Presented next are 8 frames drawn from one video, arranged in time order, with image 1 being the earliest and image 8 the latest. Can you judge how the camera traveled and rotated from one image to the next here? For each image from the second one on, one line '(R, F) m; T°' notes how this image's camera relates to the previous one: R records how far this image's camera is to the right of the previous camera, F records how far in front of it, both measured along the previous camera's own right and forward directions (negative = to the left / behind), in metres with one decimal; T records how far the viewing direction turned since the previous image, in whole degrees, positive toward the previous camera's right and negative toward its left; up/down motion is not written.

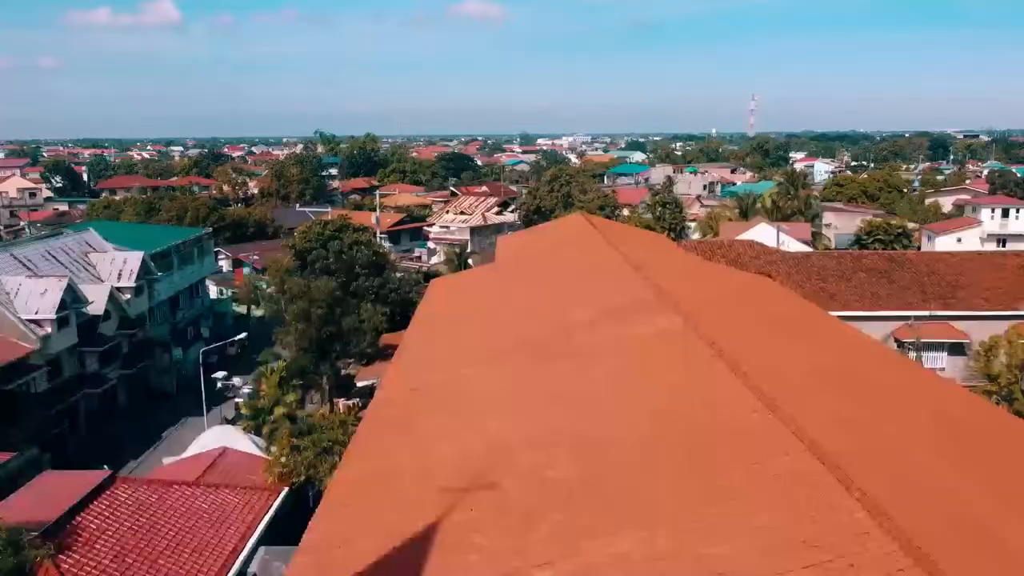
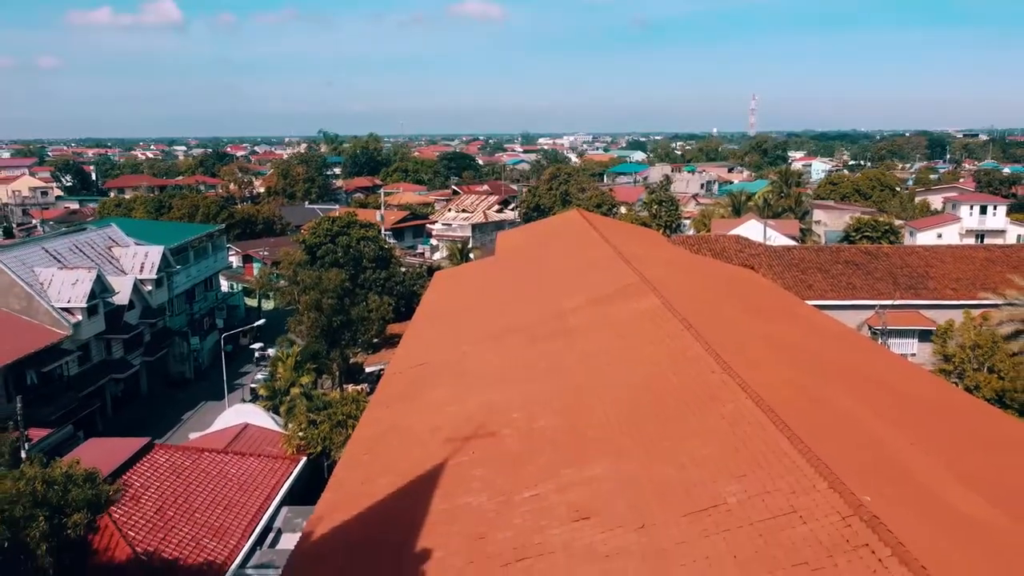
(+0.1, -1.7) m; 0°
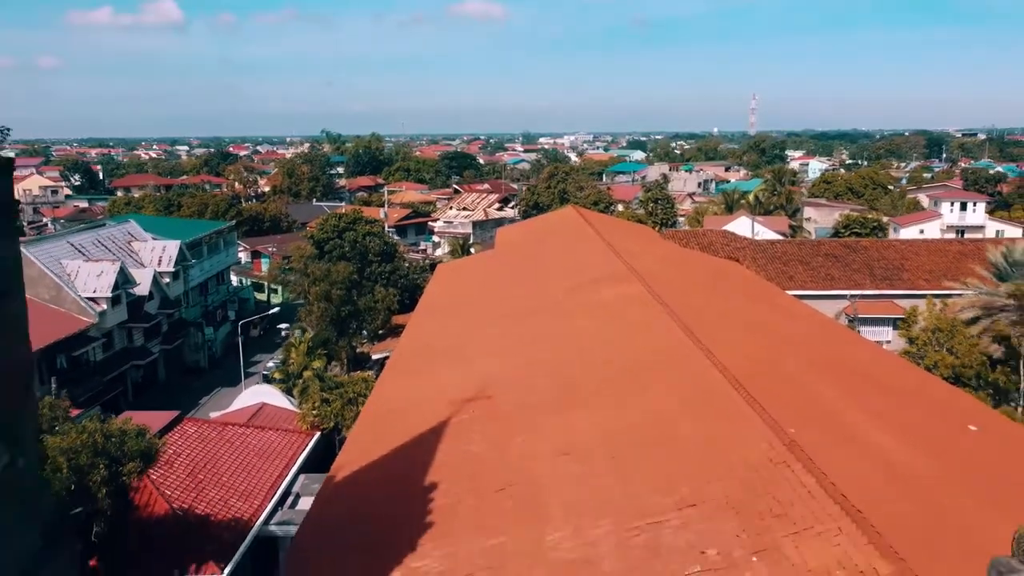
(+0.1, -1.6) m; 0°
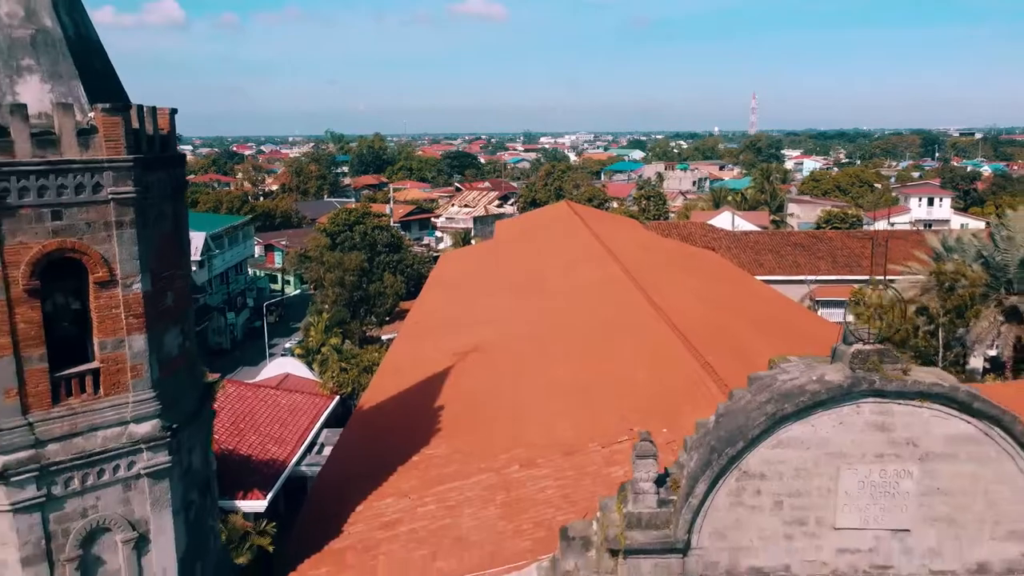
(+0.2, -3.0) m; 0°
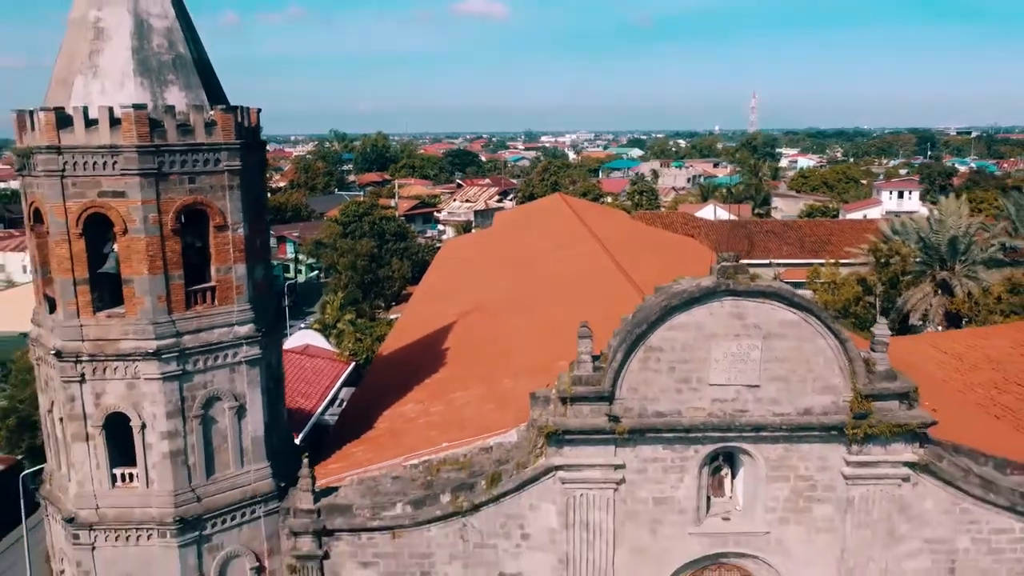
(+0.2, -3.1) m; 0°
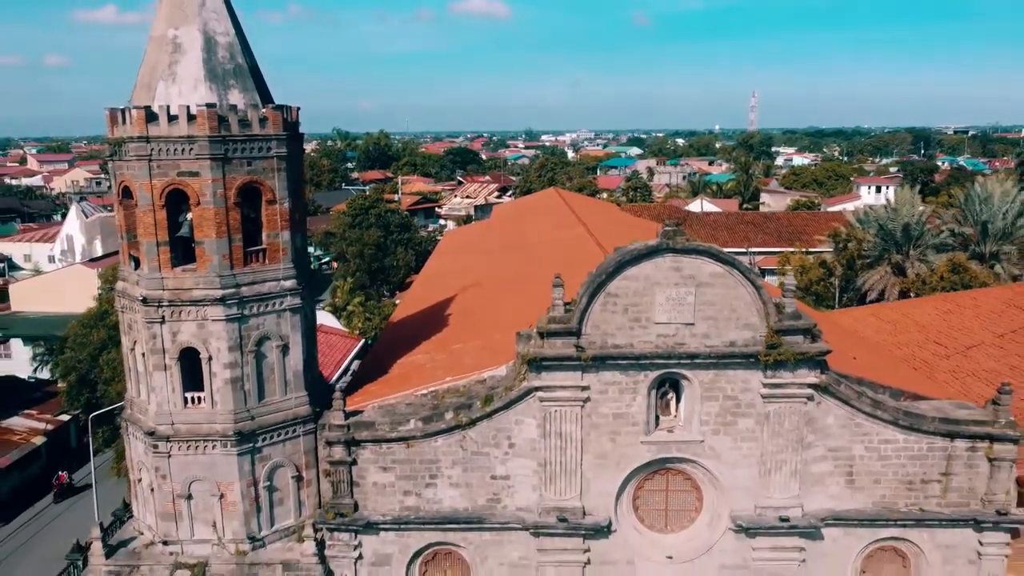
(+0.2, -2.5) m; 0°
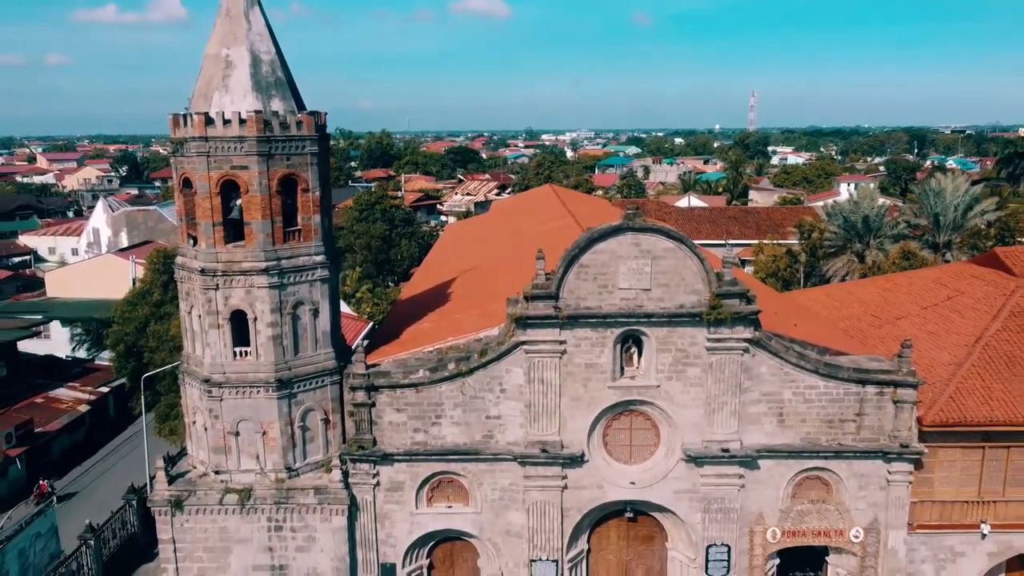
(+0.2, -2.7) m; 0°
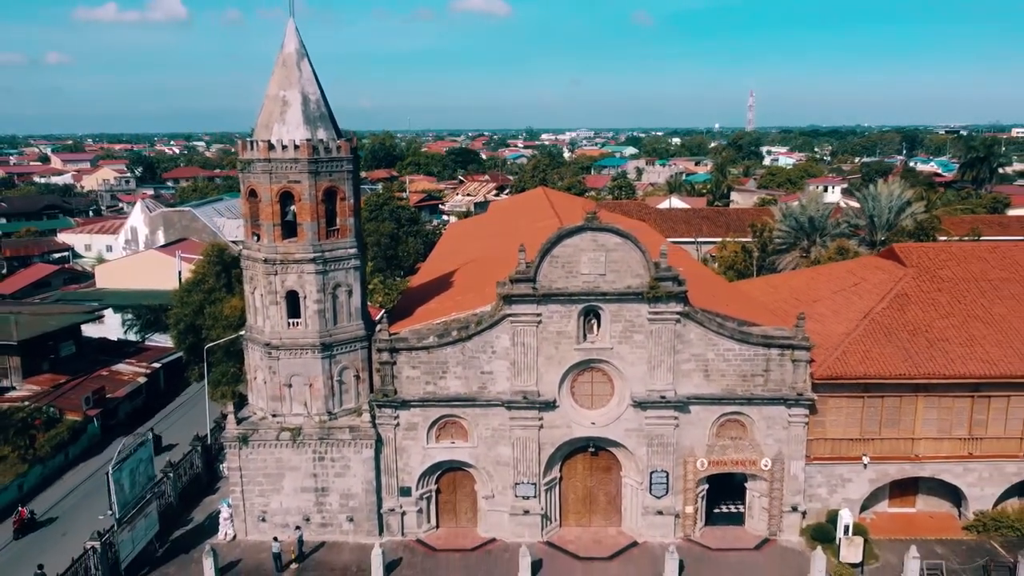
(+0.3, -4.6) m; 0°
